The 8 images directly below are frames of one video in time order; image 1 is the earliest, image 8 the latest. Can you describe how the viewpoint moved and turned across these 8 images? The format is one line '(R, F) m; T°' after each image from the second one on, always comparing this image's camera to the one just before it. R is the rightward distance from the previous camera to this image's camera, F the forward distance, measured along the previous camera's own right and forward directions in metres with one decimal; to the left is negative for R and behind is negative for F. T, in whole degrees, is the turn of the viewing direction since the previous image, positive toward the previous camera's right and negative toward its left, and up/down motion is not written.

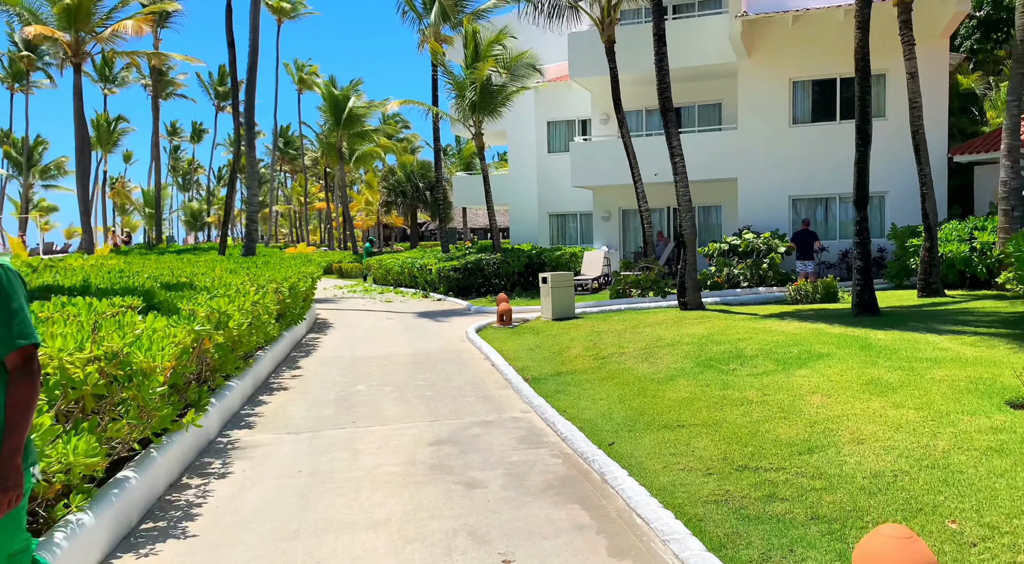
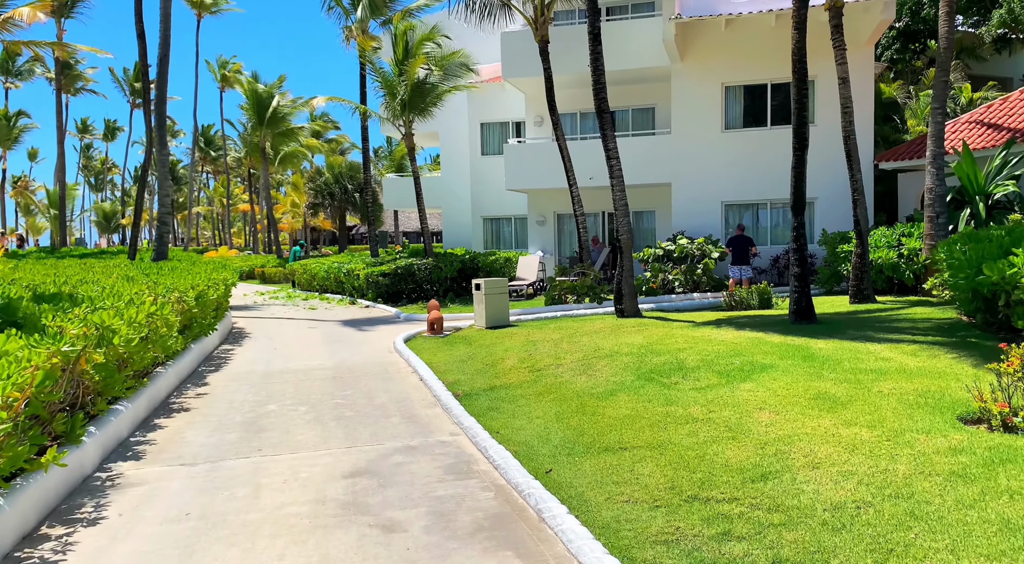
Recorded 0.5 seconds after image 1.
(+0.1, +0.6) m; +5°
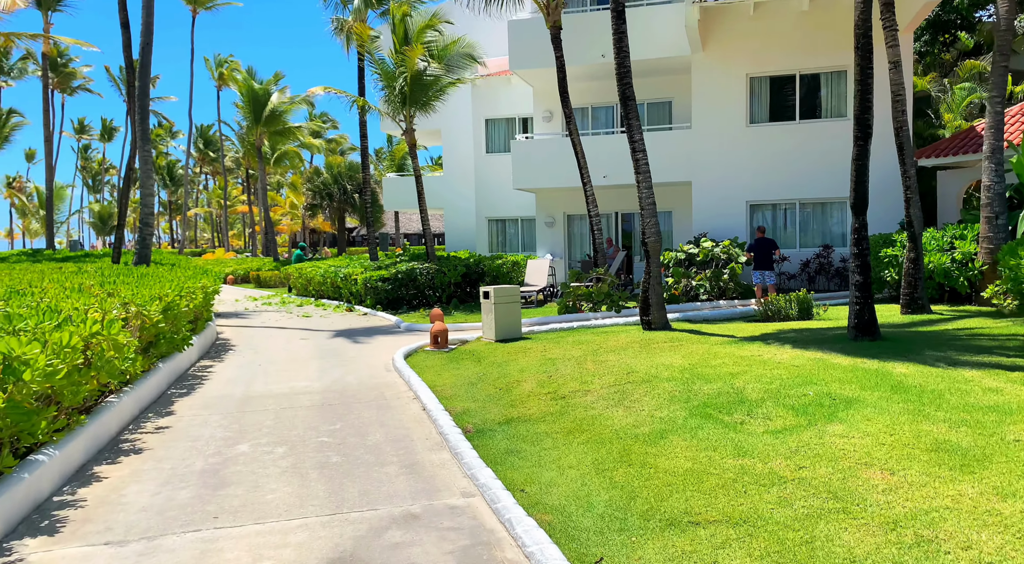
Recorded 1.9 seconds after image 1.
(-0.2, +1.3) m; 0°
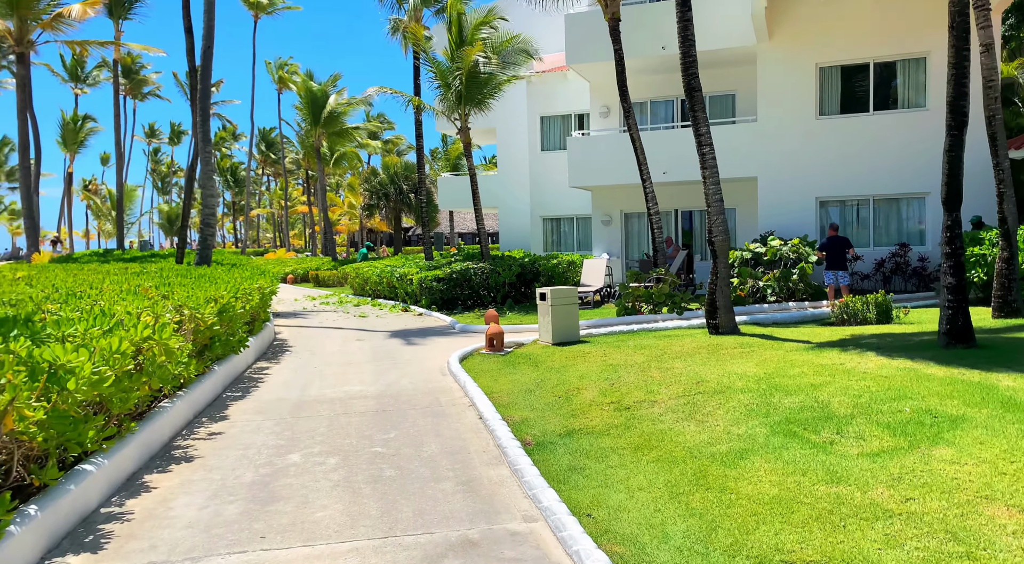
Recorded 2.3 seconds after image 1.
(-0.1, +0.4) m; -4°
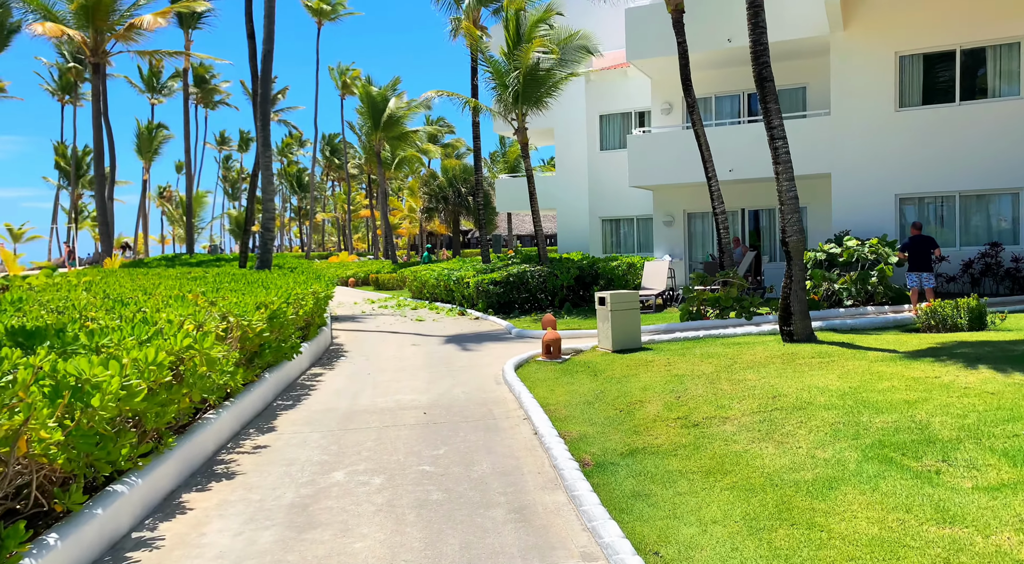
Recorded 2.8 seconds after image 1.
(0.0, +0.5) m; -5°
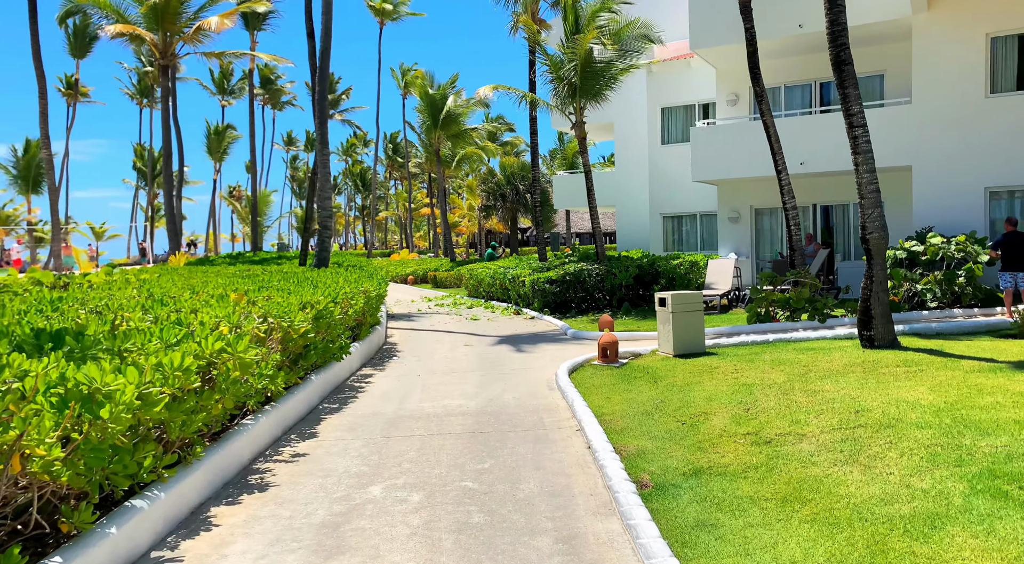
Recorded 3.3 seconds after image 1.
(+0.1, +0.5) m; -5°
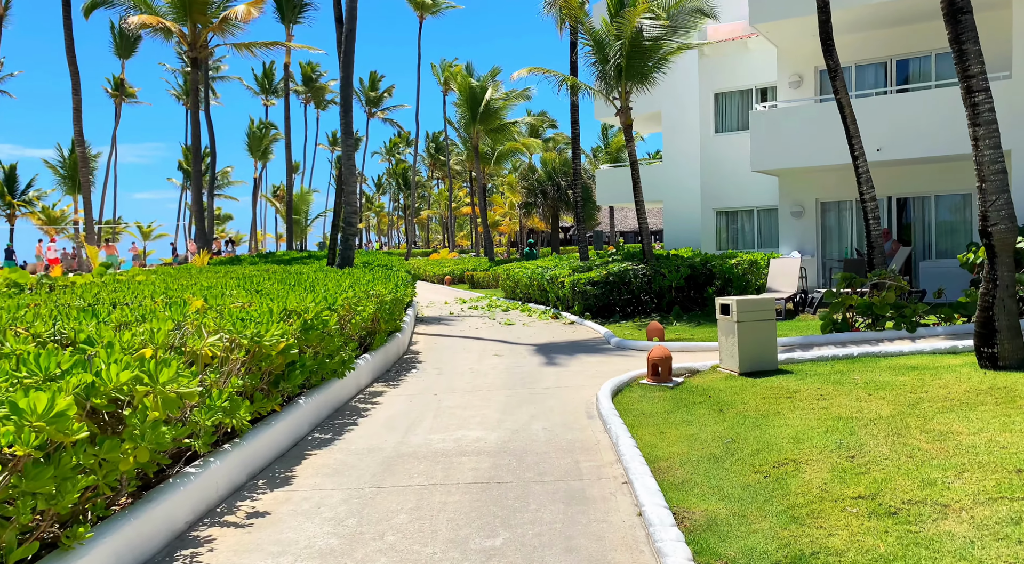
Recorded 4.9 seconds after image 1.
(+0.1, +1.6) m; -3°
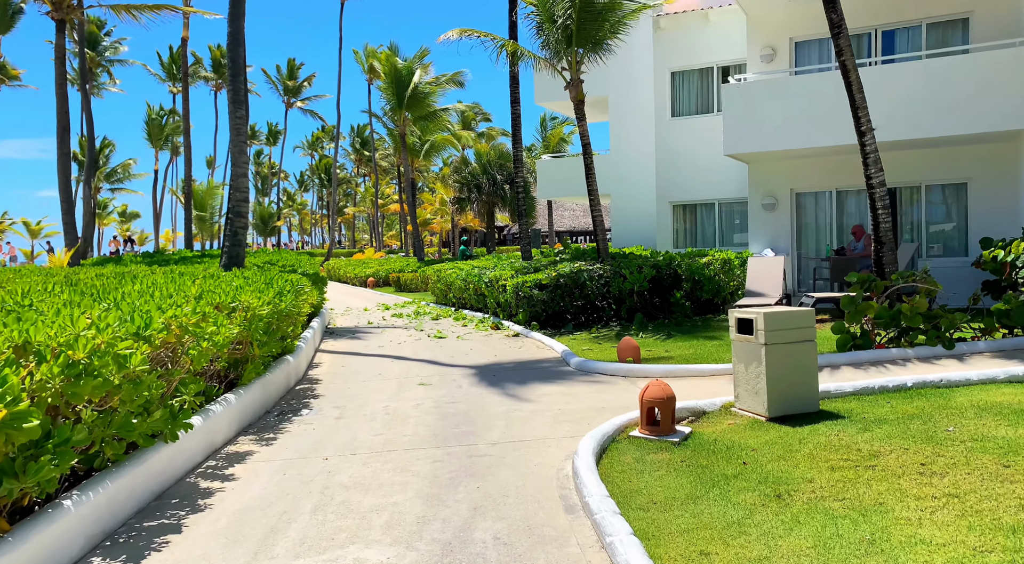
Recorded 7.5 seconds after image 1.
(0.0, +2.8) m; +5°
